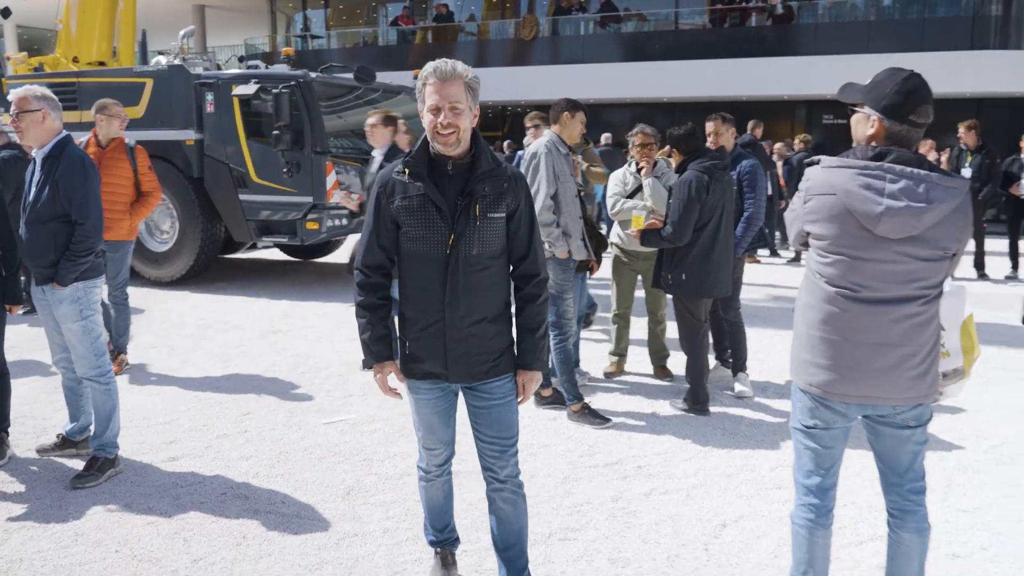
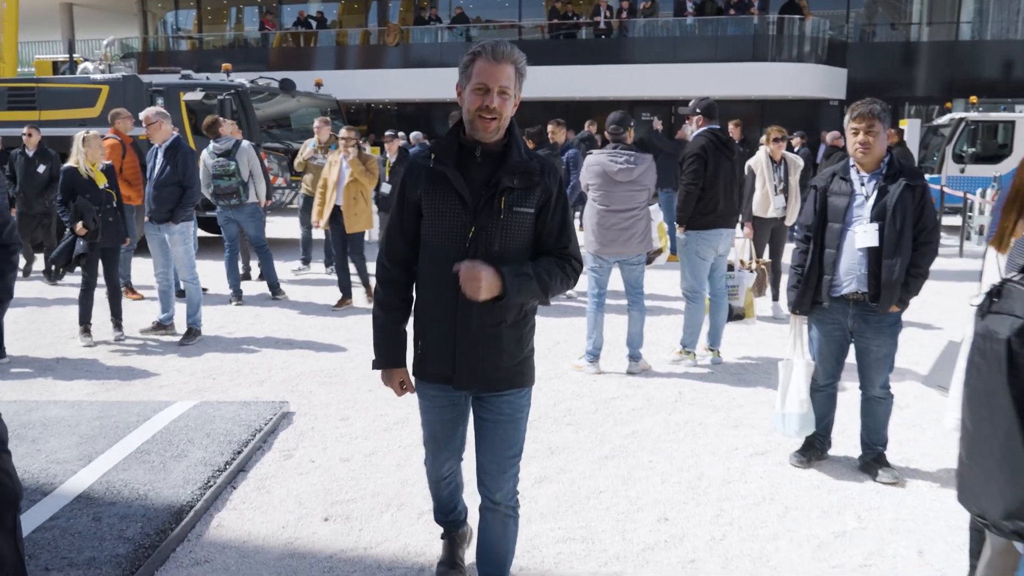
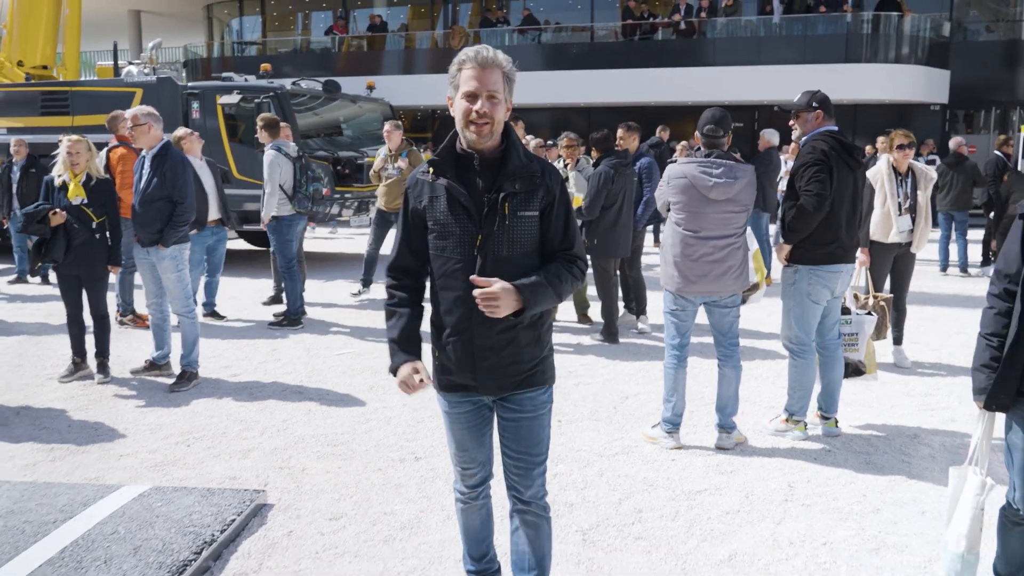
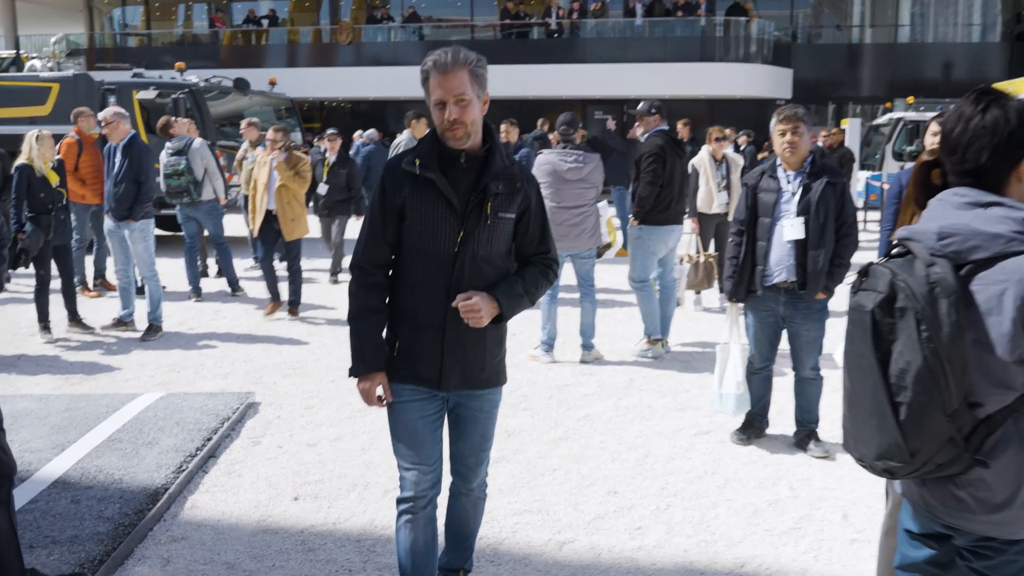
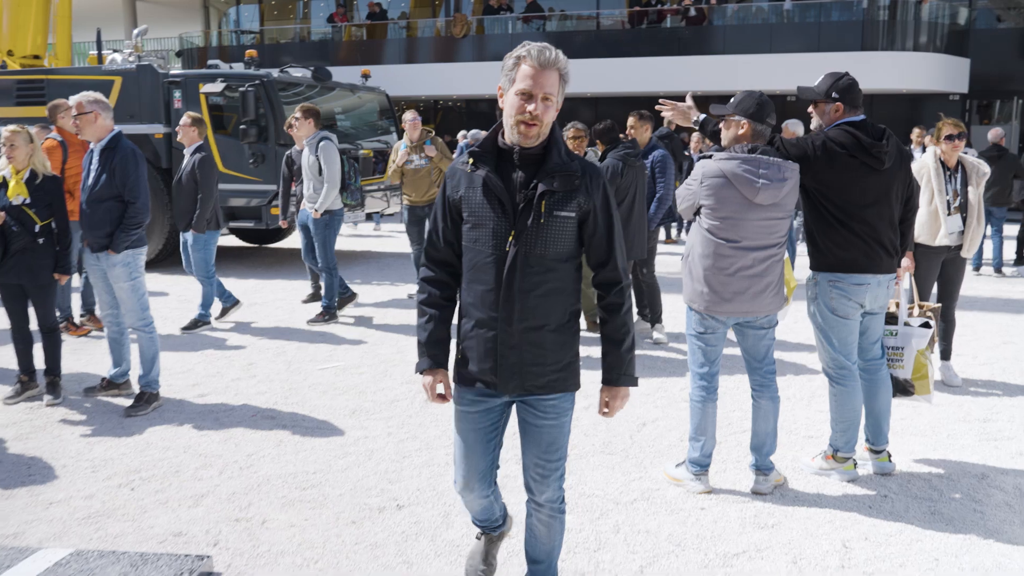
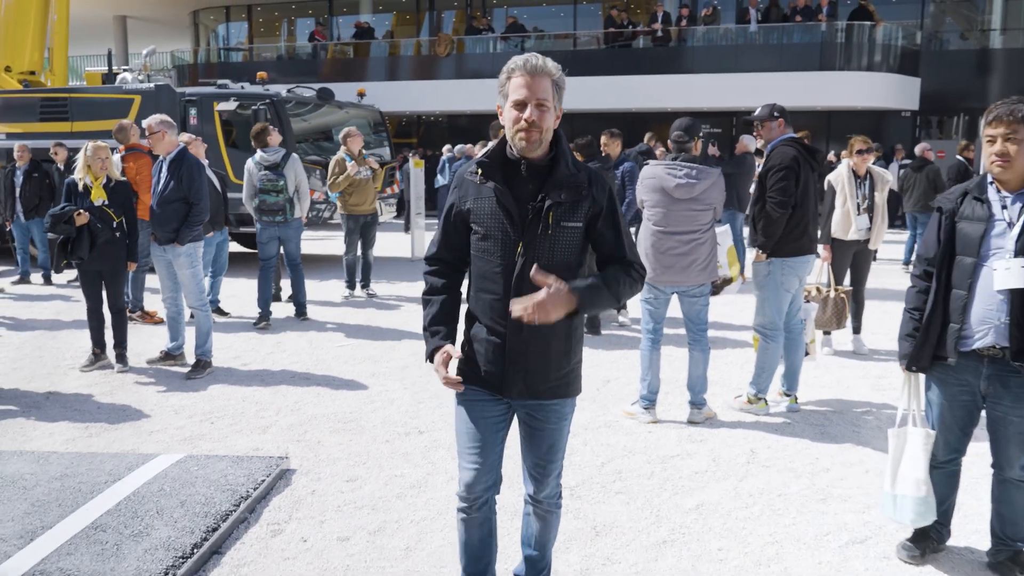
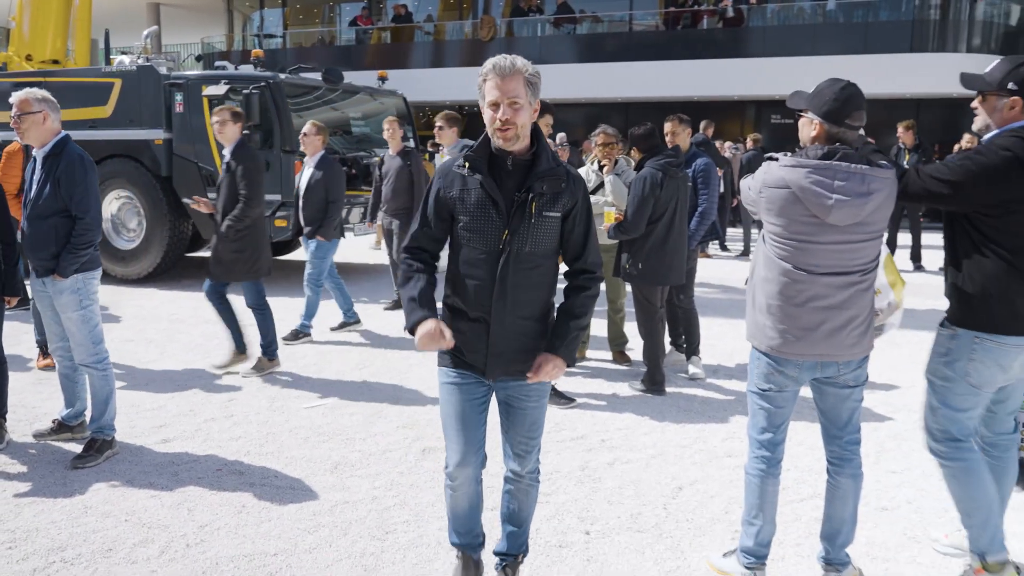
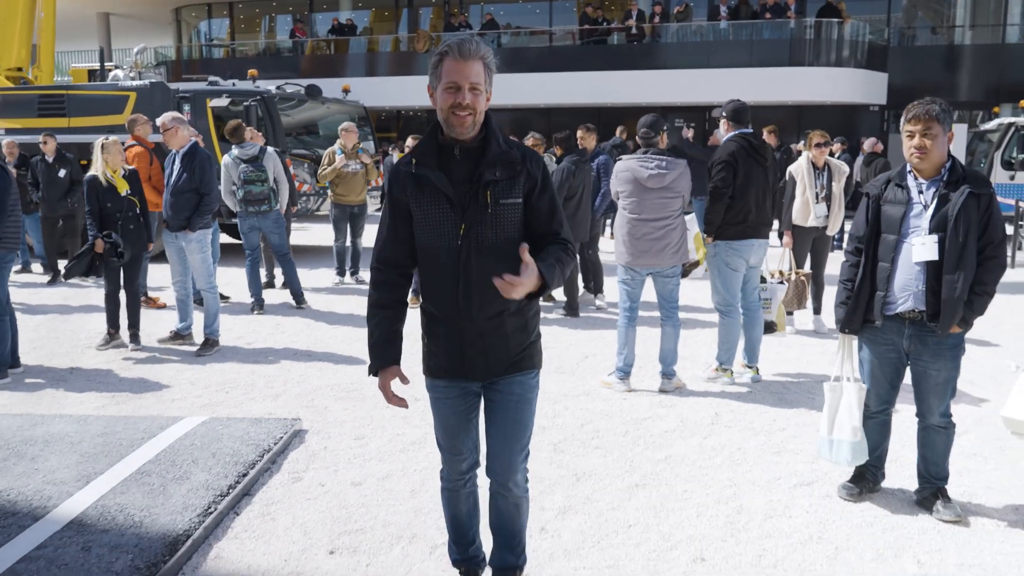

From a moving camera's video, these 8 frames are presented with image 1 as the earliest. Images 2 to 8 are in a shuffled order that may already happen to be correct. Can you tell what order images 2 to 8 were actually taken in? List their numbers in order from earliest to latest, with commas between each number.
7, 5, 3, 6, 8, 2, 4
